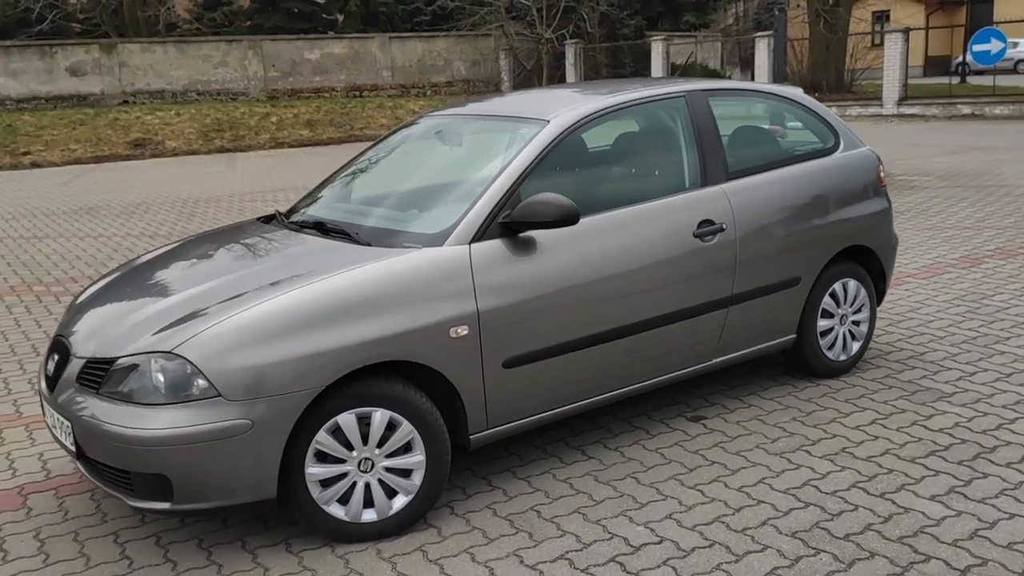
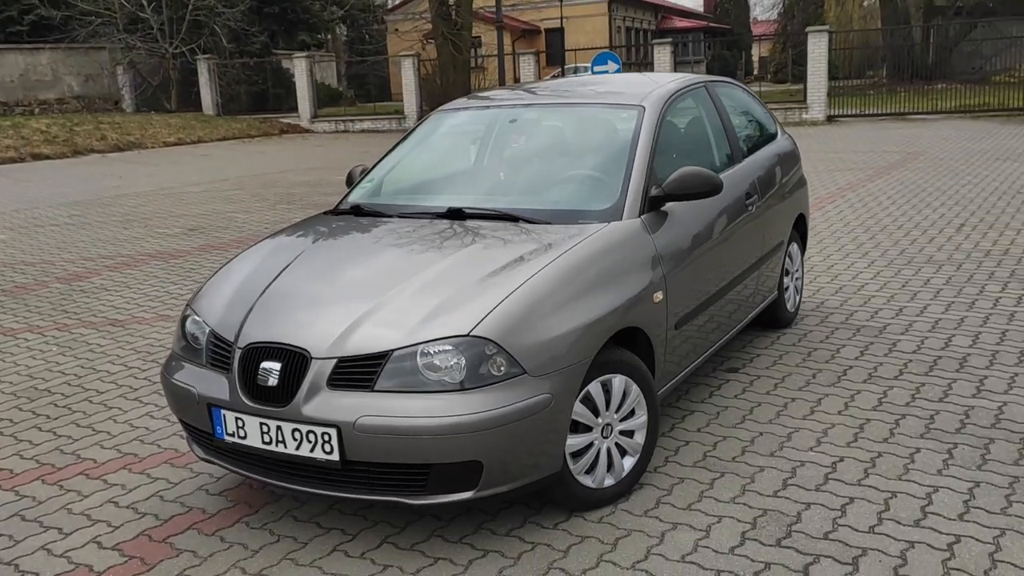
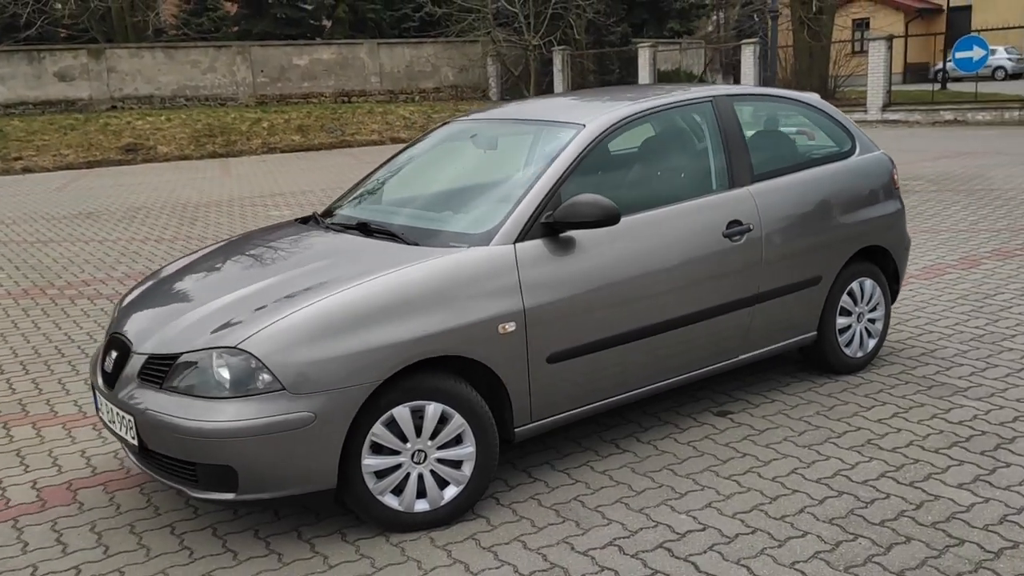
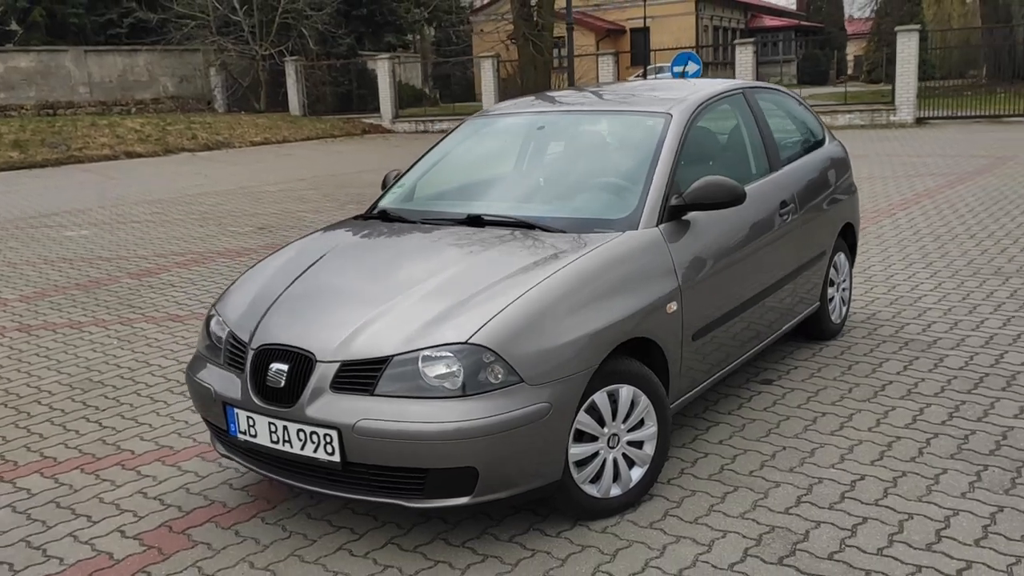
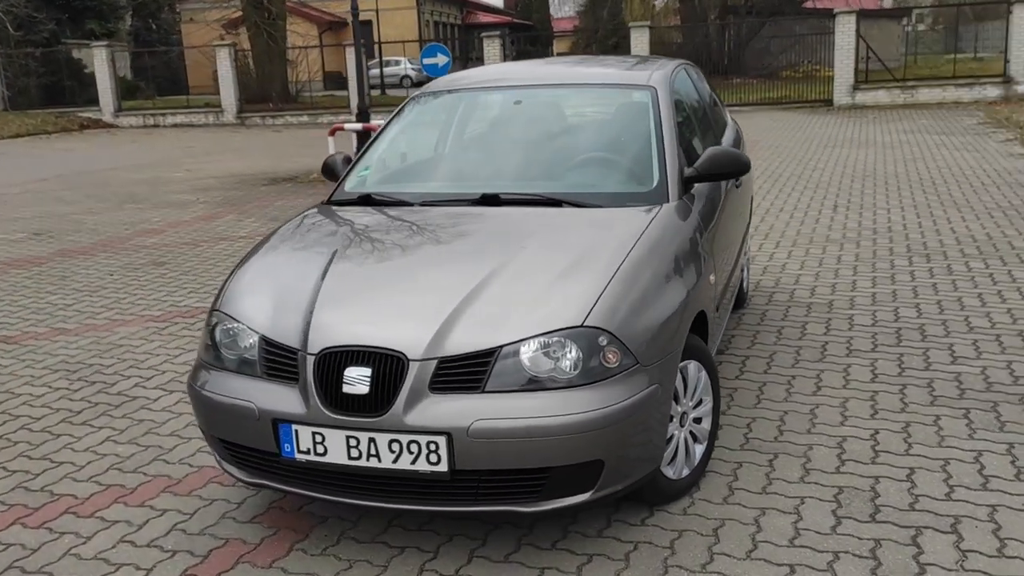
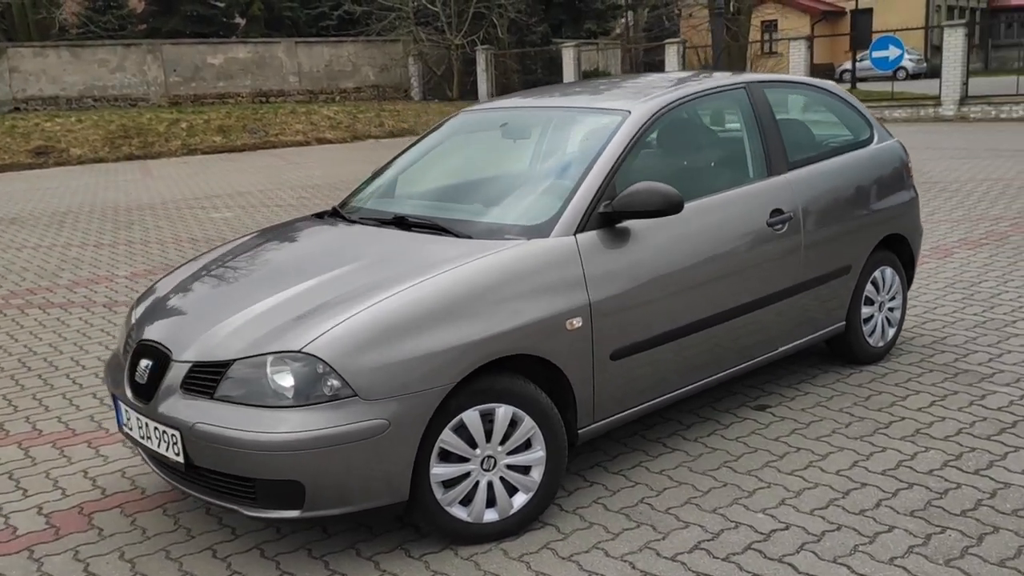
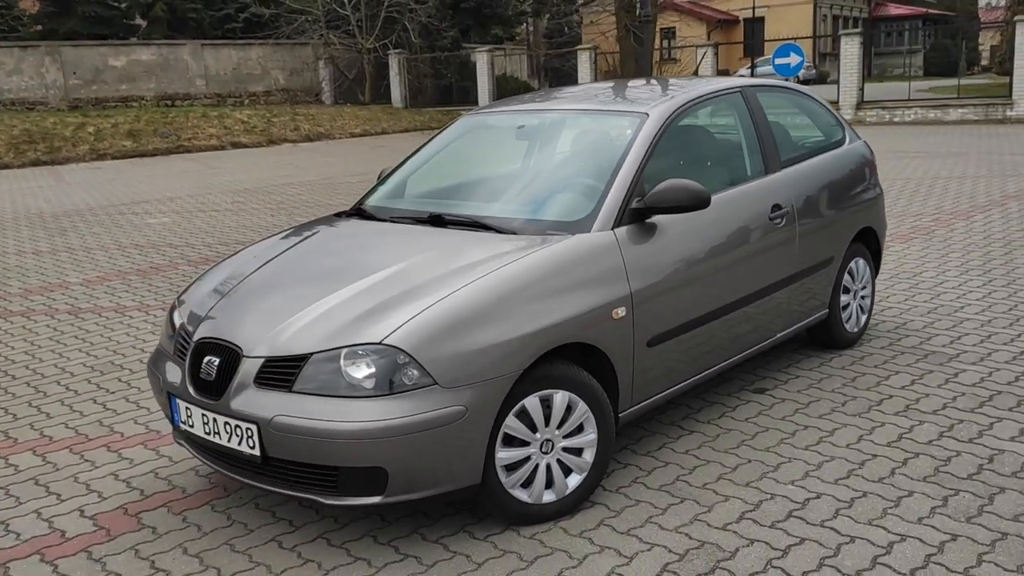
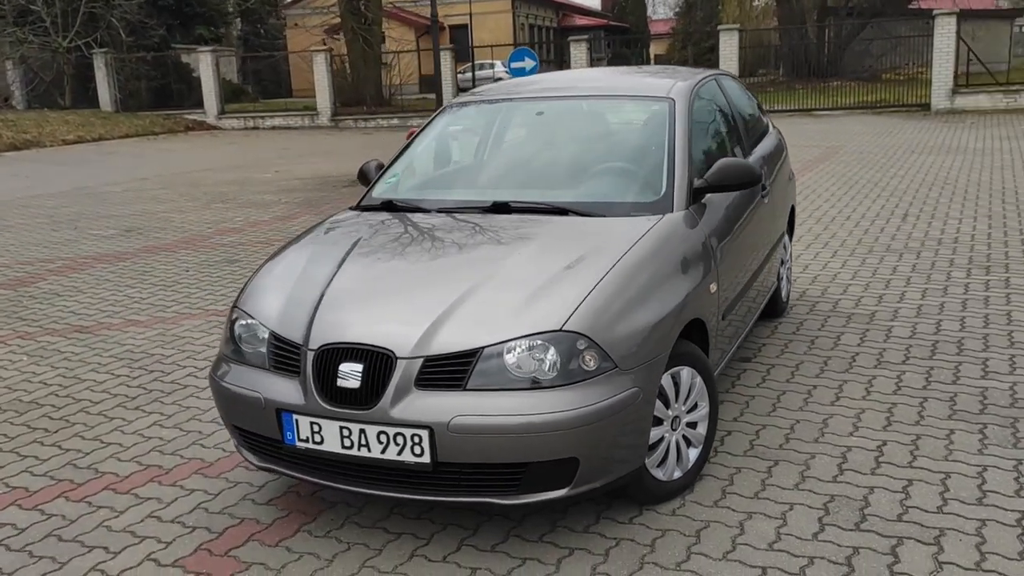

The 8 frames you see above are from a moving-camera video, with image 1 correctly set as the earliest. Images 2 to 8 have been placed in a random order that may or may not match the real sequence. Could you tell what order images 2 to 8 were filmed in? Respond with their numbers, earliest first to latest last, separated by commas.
3, 6, 7, 4, 2, 8, 5
